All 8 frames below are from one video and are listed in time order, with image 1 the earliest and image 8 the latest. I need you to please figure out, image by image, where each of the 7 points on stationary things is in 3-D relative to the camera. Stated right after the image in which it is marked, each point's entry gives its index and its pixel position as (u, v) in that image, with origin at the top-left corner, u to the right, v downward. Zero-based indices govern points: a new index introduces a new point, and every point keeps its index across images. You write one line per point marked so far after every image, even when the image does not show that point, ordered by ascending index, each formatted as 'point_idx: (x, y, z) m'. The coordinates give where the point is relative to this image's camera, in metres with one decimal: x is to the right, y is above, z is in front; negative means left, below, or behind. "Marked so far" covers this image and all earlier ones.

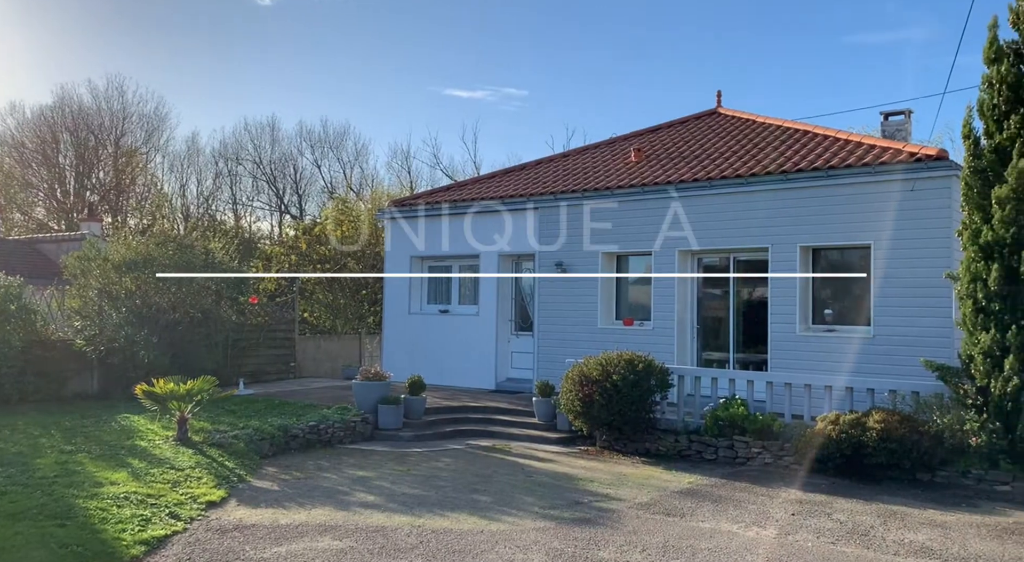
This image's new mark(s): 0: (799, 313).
0: (+4.1, -0.4, +10.4) m
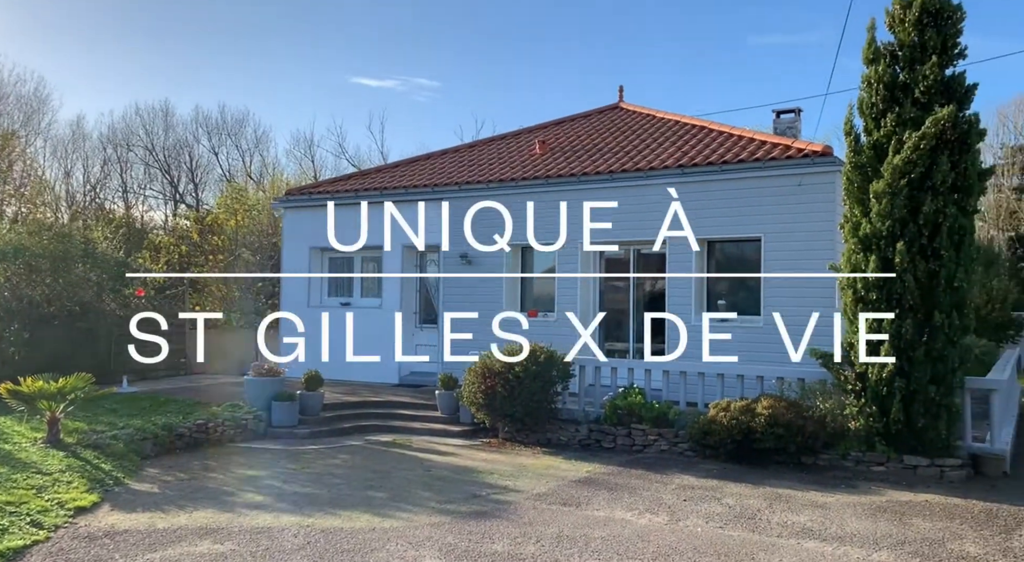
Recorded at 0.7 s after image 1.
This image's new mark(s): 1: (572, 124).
0: (+2.7, -0.3, +10.7) m
1: (+1.2, +3.2, +14.9) m
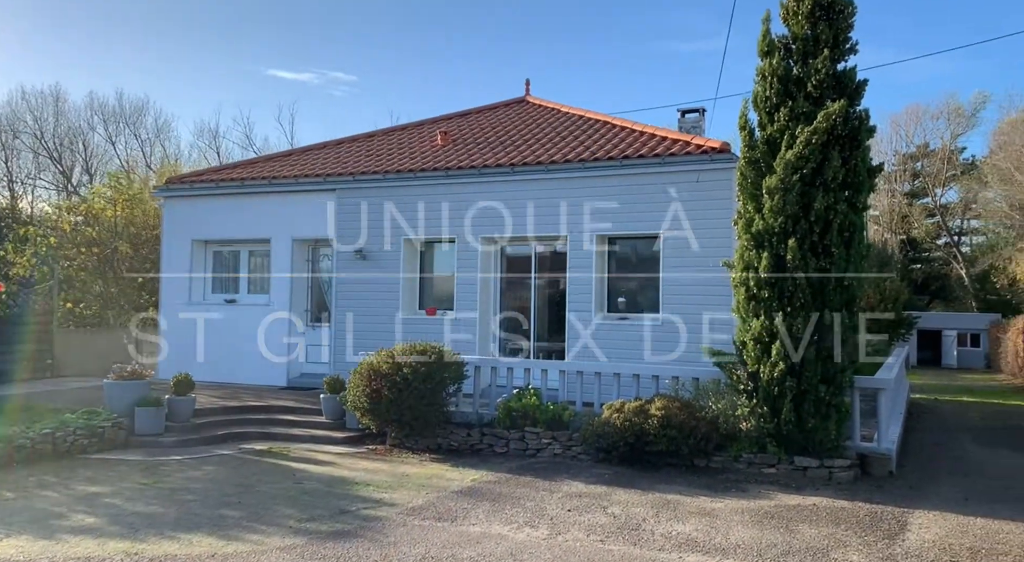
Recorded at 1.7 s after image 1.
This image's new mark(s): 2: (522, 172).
0: (+1.2, -0.3, +10.4) m
1: (-0.7, +3.2, +14.4) m
2: (+0.2, +1.6, +10.8) m
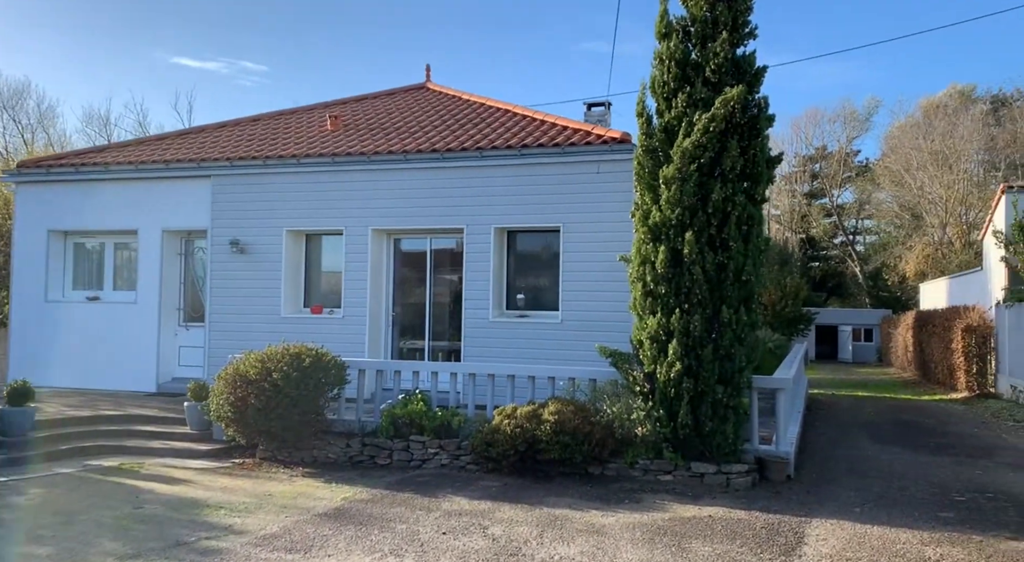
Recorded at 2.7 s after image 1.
0: (-0.3, -0.2, +9.8) m
1: (-2.6, +3.3, +13.6) m
2: (-1.3, +1.7, +10.1) m
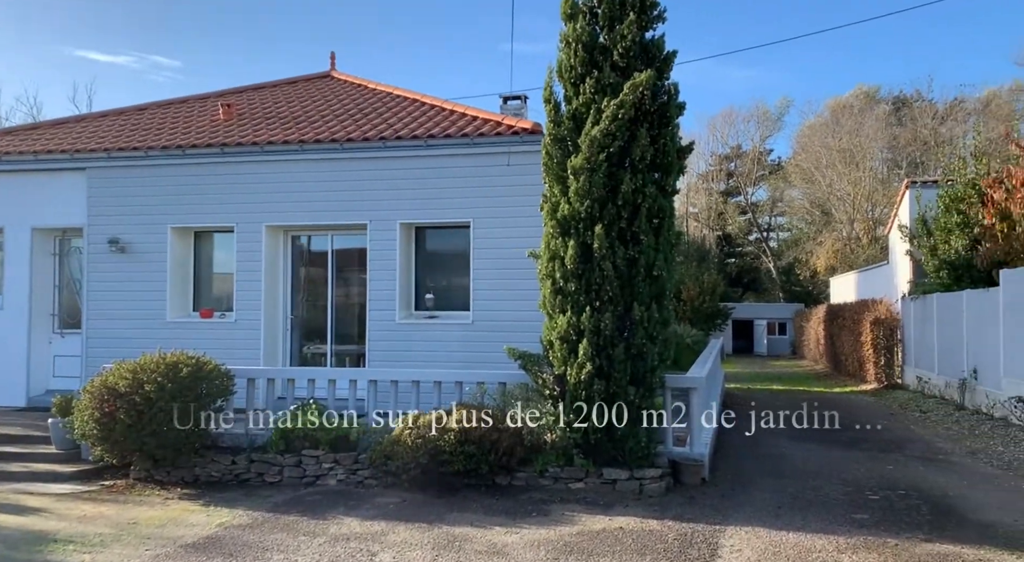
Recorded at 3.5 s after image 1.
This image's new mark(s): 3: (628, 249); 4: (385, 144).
0: (-1.4, -0.2, +9.3) m
1: (-4.1, +3.3, +12.8) m
2: (-2.5, +1.7, +9.4) m
3: (+1.0, +0.3, +6.5) m
4: (-1.6, +1.7, +9.2) m
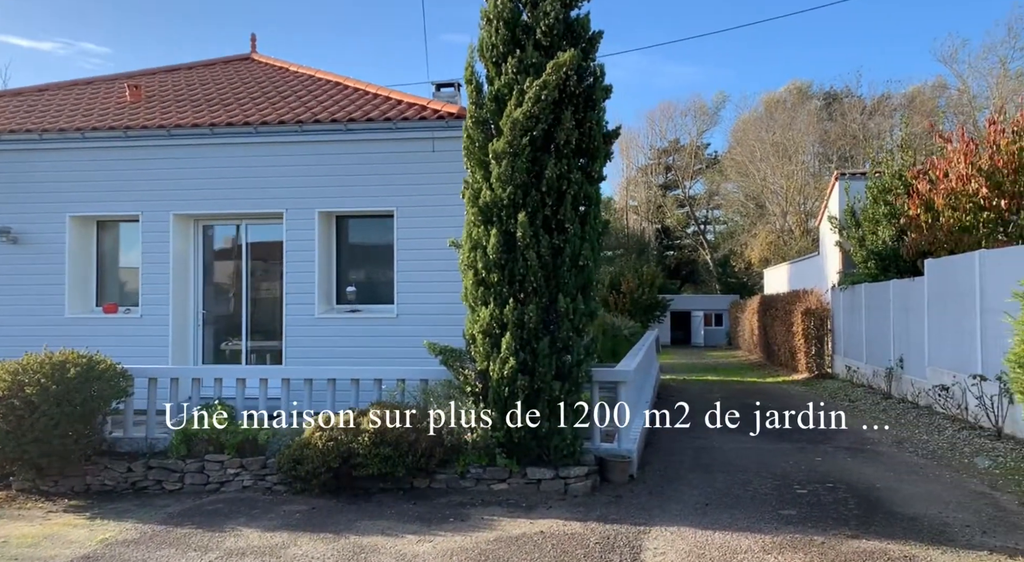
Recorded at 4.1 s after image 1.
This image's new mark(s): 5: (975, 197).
0: (-2.3, -0.1, +8.8) m
1: (-5.3, +3.4, +12.0) m
2: (-3.4, +1.7, +8.8) m
3: (+0.3, +0.4, +6.2) m
4: (-2.5, +1.8, +8.7) m
5: (+7.4, +1.4, +11.9) m
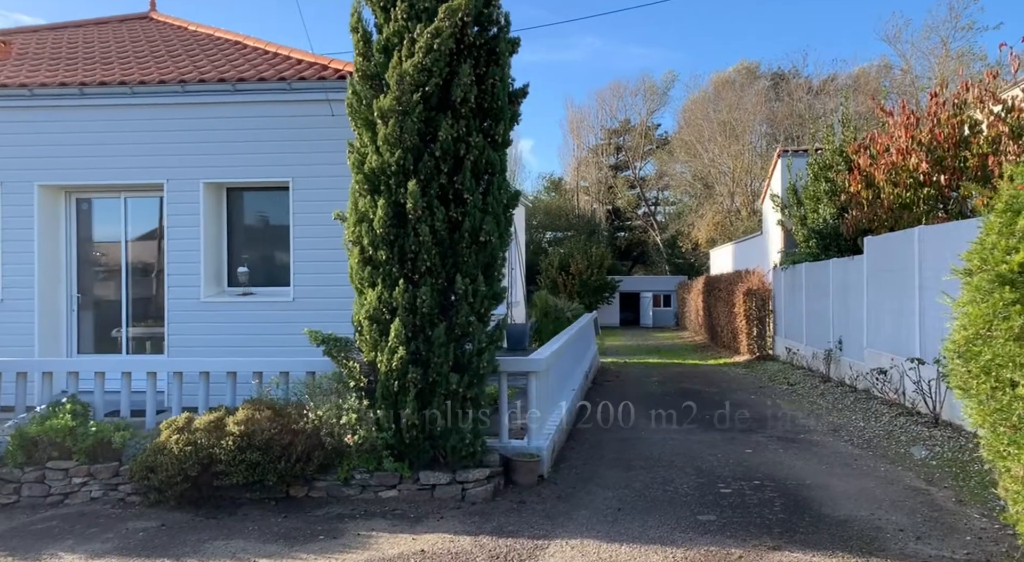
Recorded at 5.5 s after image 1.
0: (-3.2, +0.1, +7.9) m
1: (-6.4, +3.7, +10.8) m
2: (-4.4, +2.0, +7.8) m
3: (-0.5, +0.5, +5.5) m
4: (-3.4, +2.0, +7.7) m
5: (+6.3, +1.7, +11.5) m
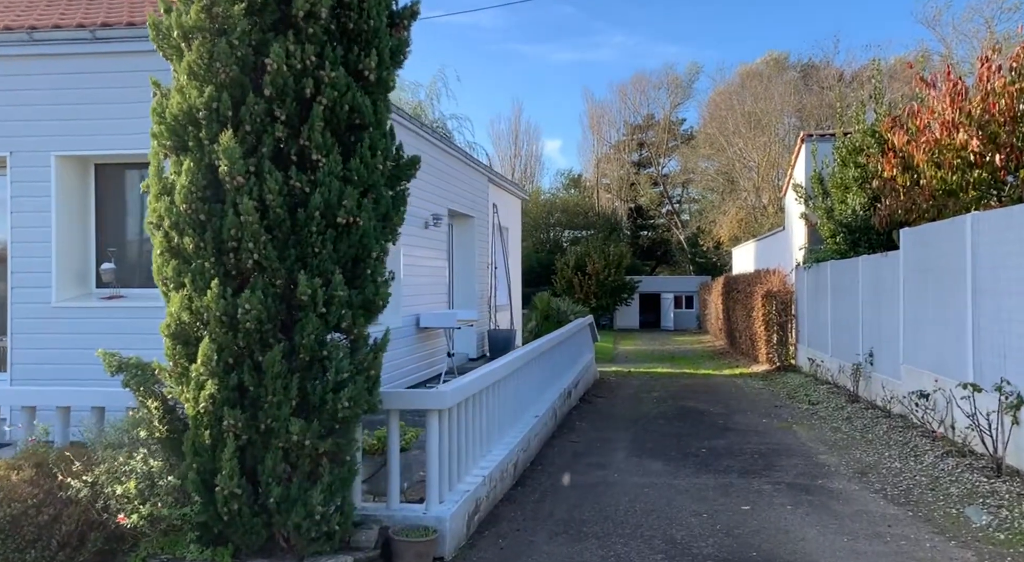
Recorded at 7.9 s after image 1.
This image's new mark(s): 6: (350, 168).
0: (-3.8, +0.1, +6.3) m
1: (-6.9, +3.7, +9.4) m
2: (-4.9, +2.0, +6.2) m
3: (-1.1, +0.5, +3.8) m
4: (-4.0, +2.0, +6.1) m
5: (+5.8, +1.7, +9.6) m
6: (-0.8, +0.6, +3.9) m
